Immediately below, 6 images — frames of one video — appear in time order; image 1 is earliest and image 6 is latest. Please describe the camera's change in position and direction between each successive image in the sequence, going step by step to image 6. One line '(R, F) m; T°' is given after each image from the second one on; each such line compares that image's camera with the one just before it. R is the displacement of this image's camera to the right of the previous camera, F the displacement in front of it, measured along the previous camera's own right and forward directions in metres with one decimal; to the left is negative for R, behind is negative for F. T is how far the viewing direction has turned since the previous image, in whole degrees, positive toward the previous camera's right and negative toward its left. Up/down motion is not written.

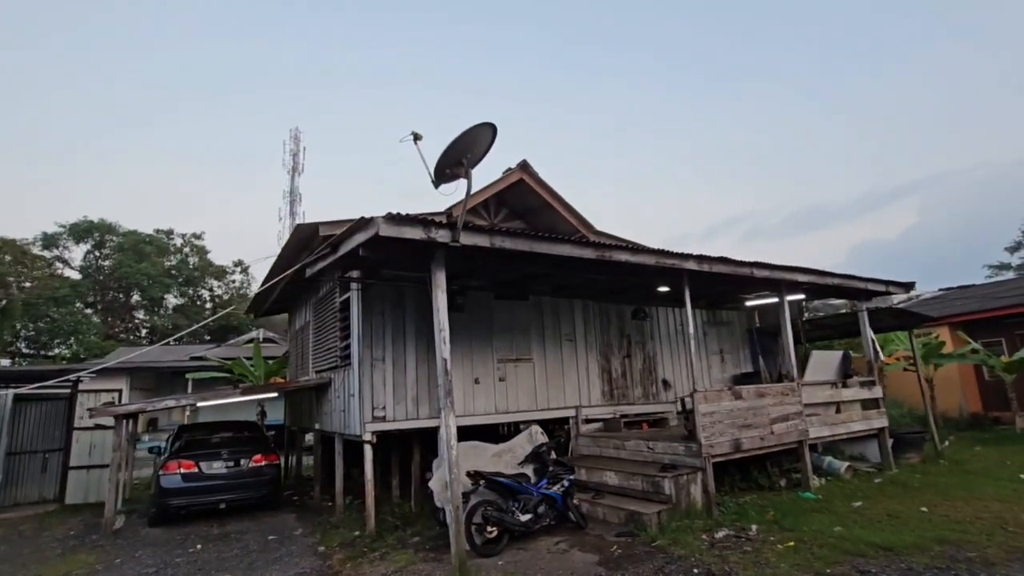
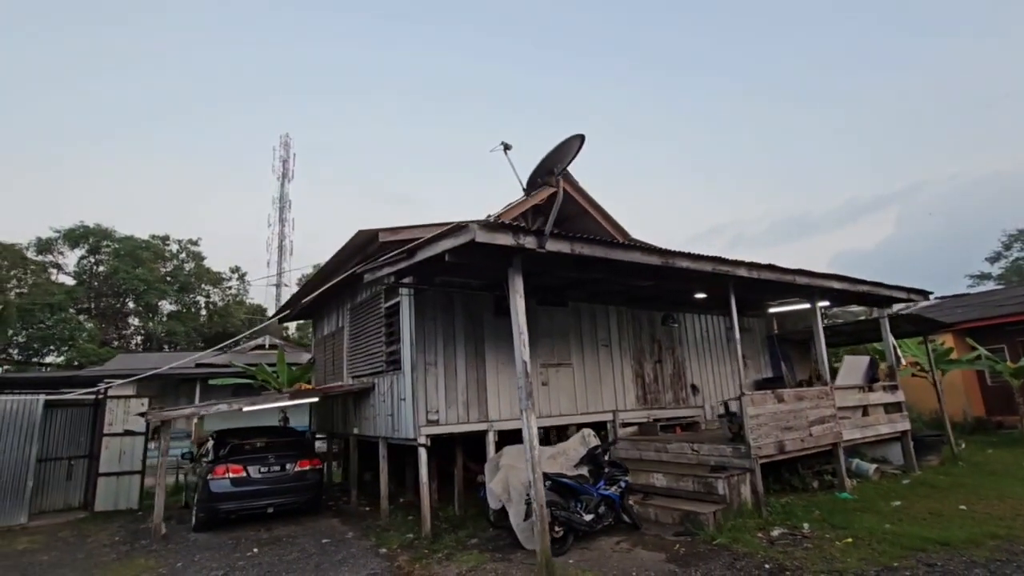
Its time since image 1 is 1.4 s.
(-0.8, -0.1) m; +2°
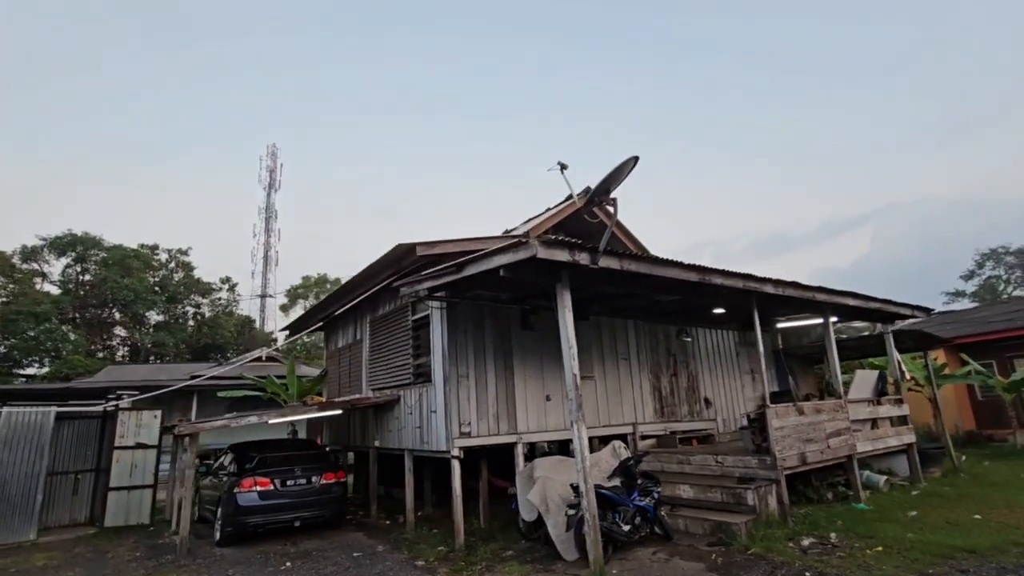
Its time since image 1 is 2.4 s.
(-0.6, -0.1) m; +2°
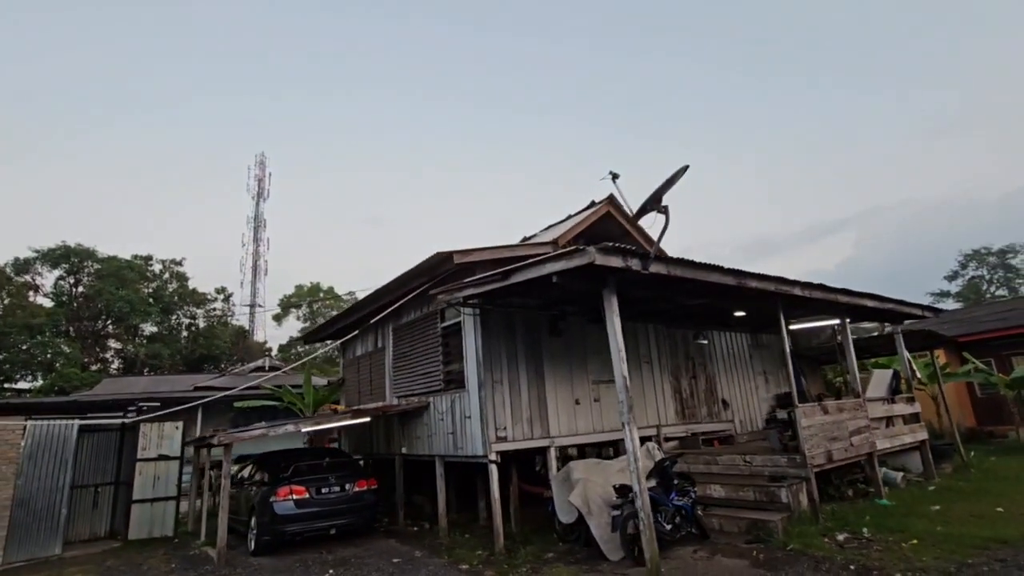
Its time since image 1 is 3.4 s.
(-0.6, -0.1) m; +1°
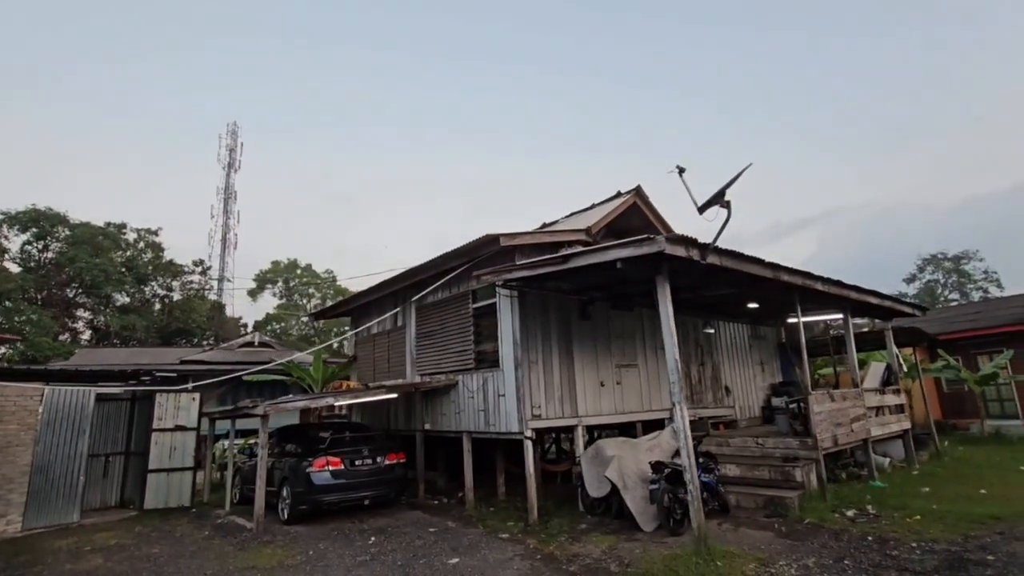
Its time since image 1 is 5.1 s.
(-0.9, -0.2) m; +3°
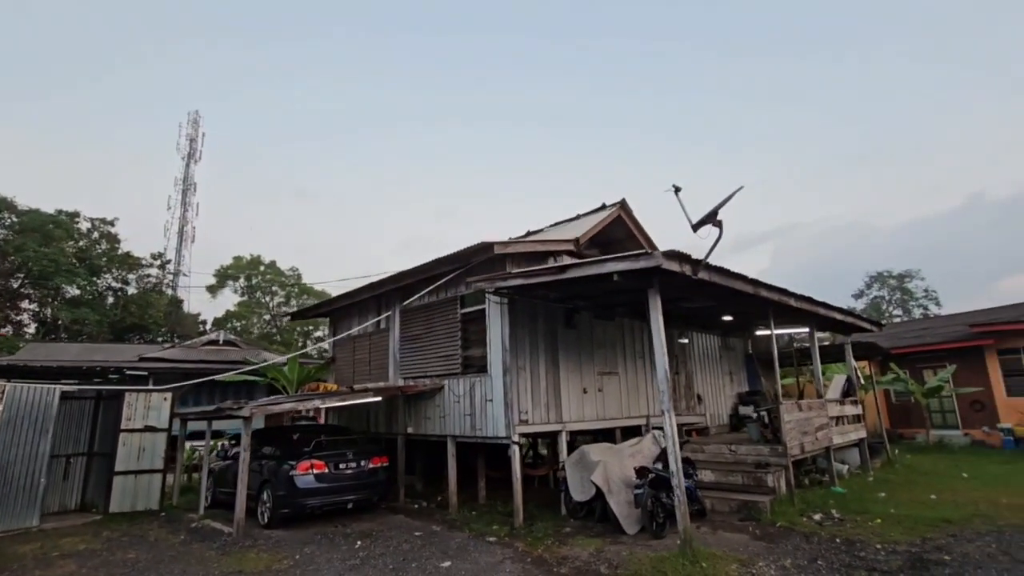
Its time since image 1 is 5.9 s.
(-0.4, -0.1) m; +4°
